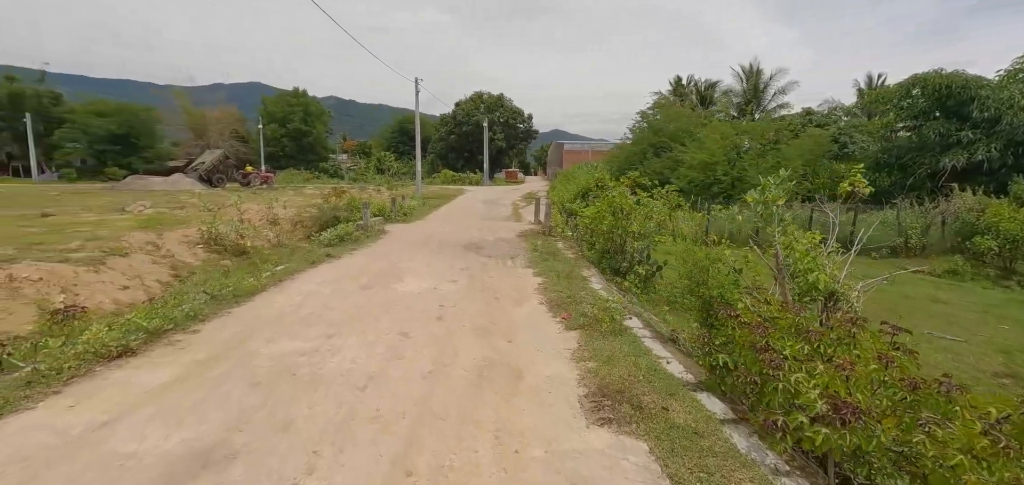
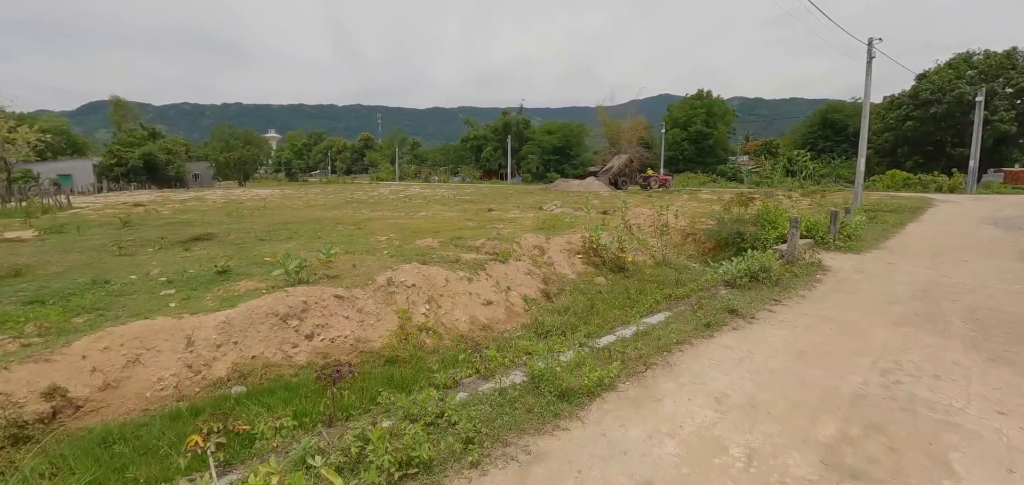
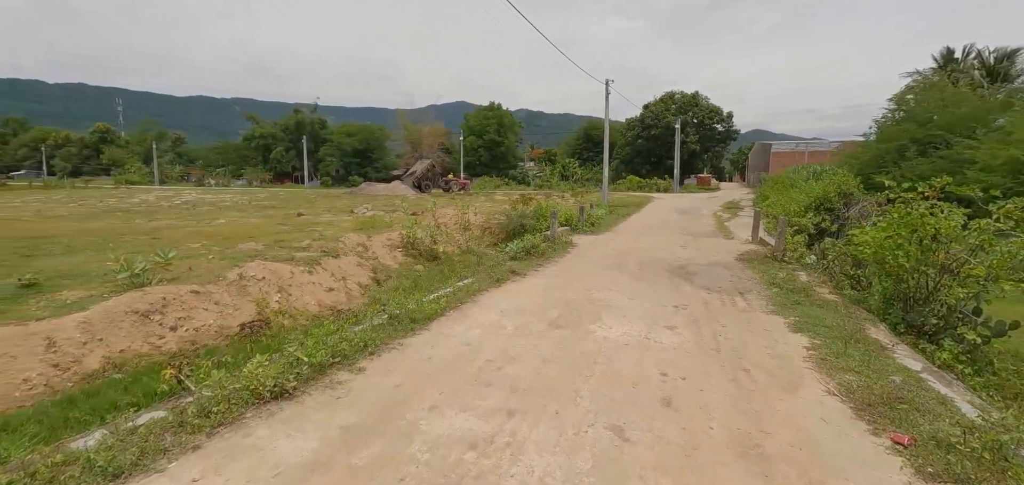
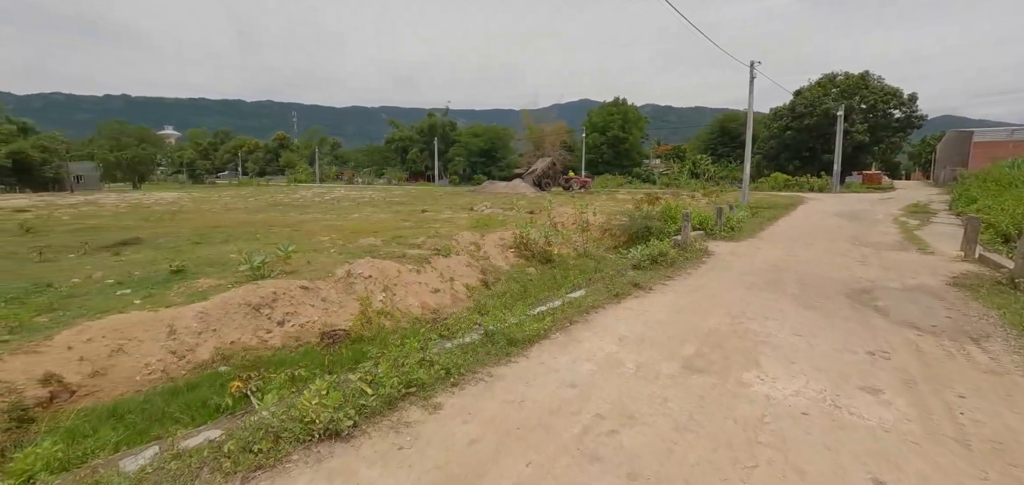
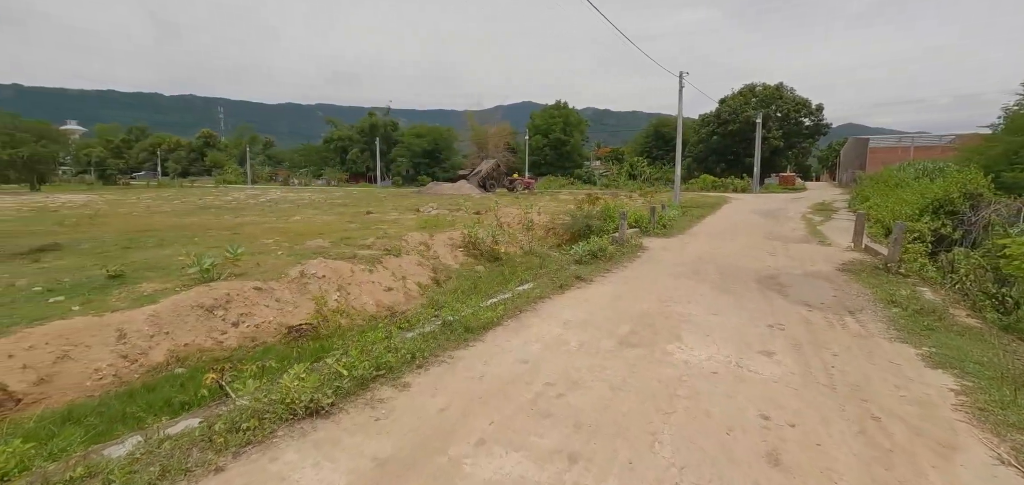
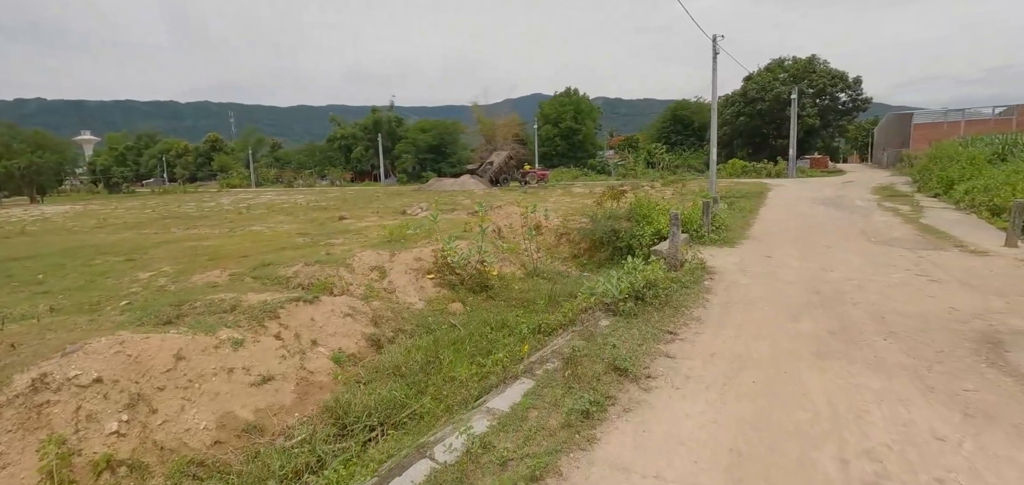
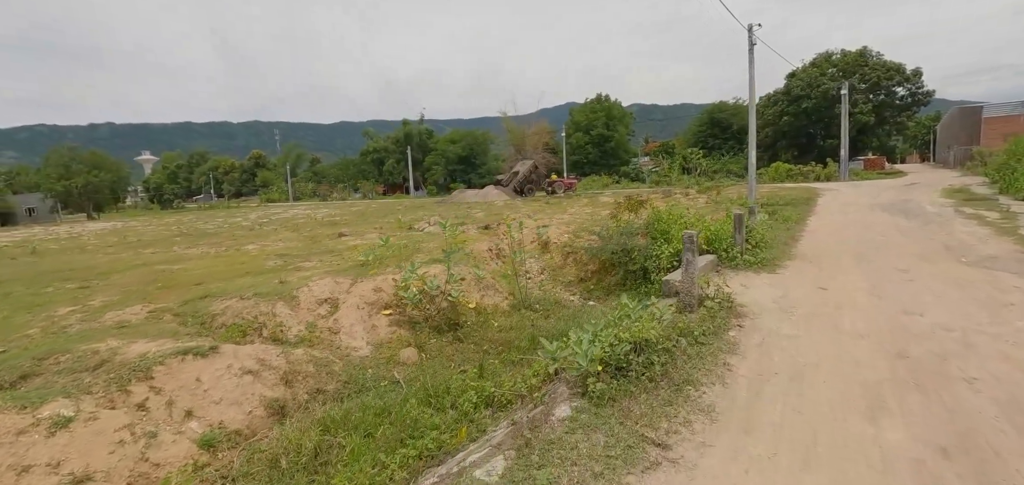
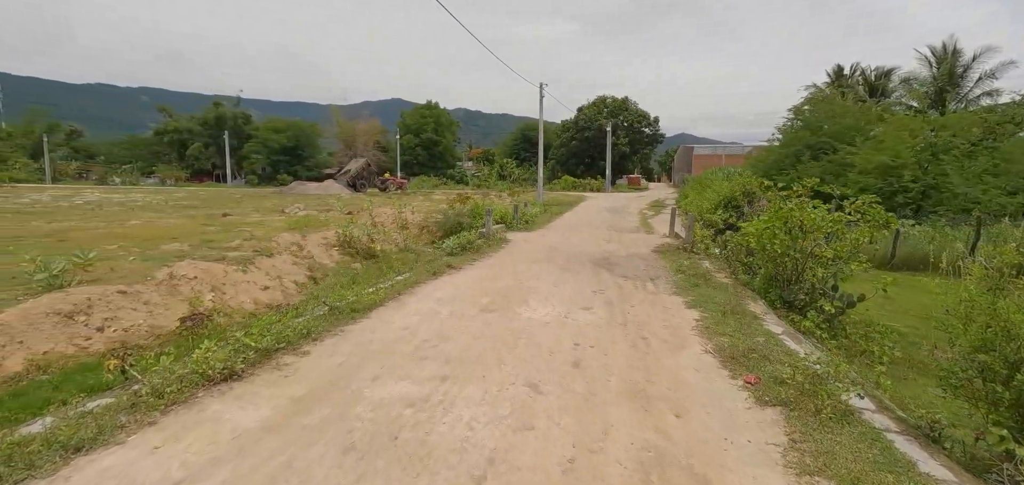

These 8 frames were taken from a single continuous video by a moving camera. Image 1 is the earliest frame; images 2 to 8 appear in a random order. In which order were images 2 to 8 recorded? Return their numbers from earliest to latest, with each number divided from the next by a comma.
8, 3, 5, 4, 2, 6, 7
